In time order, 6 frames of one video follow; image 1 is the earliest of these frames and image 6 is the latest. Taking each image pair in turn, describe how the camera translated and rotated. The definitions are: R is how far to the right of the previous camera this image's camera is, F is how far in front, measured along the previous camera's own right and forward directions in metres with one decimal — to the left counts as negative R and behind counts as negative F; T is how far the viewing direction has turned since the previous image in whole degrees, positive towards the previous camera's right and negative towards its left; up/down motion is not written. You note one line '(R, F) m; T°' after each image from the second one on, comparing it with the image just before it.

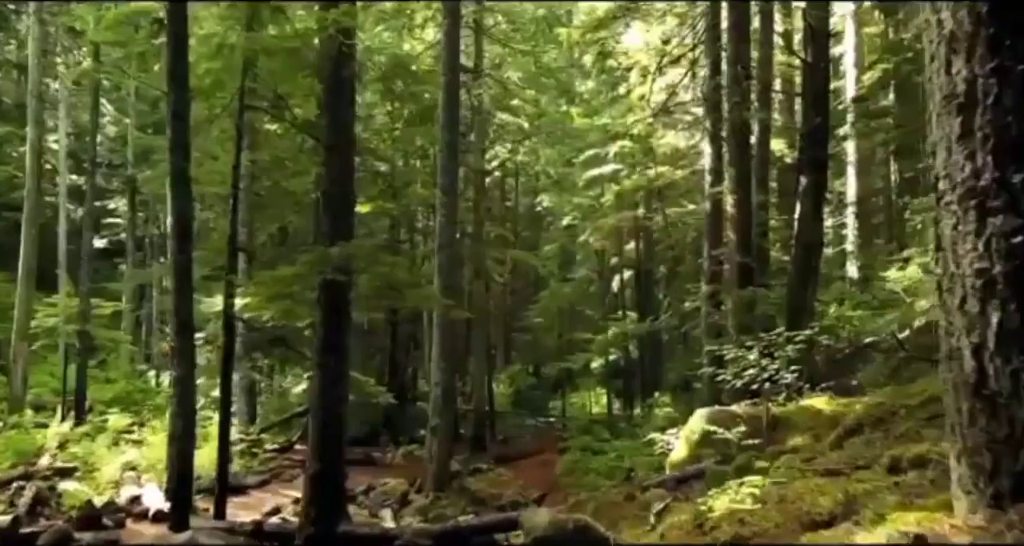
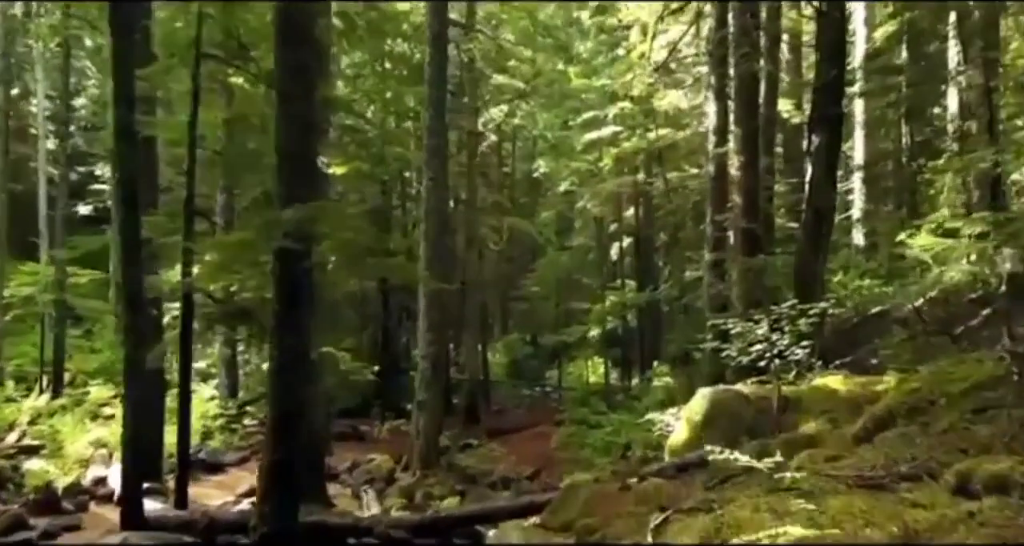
(+0.2, +0.9) m; 0°
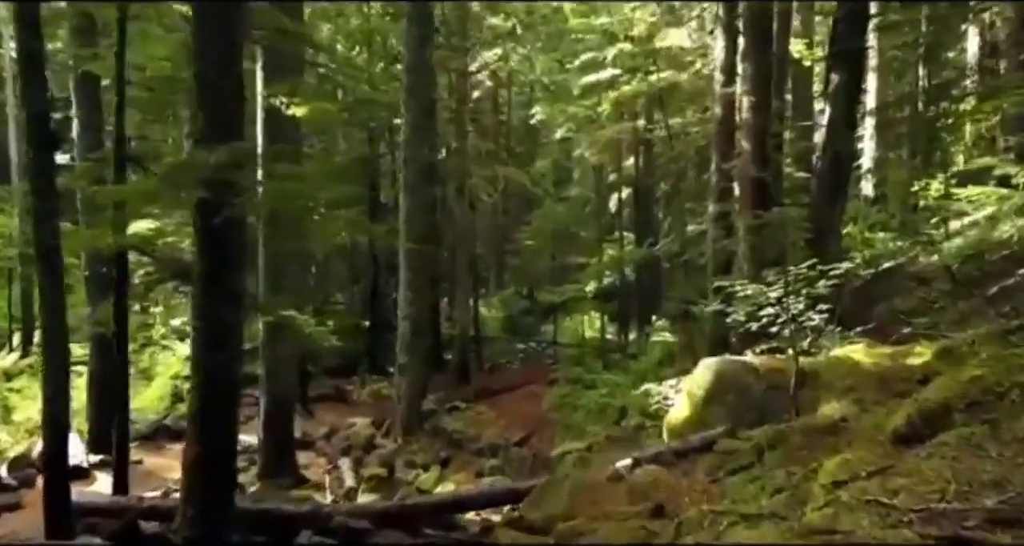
(+0.2, +1.1) m; 0°
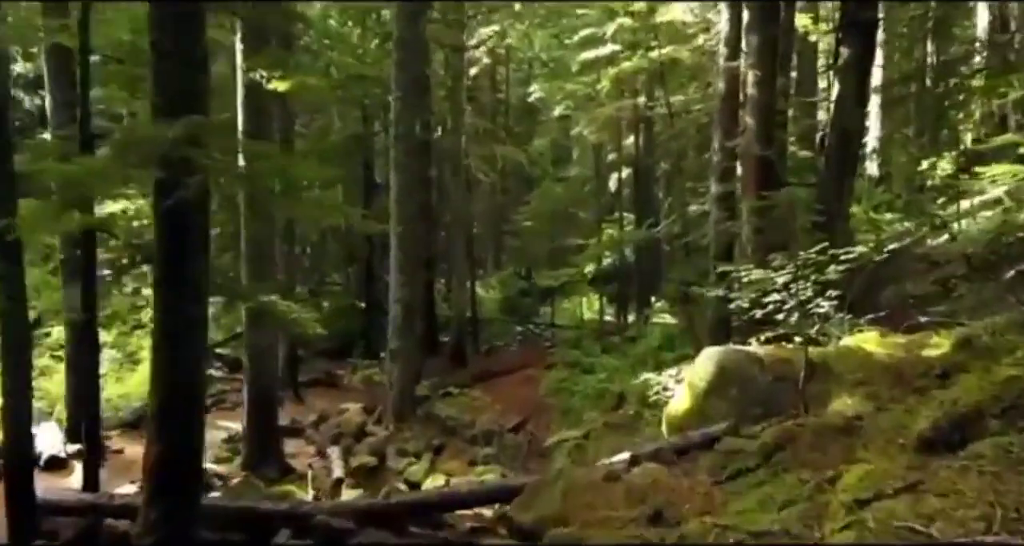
(+0.1, +0.5) m; 0°
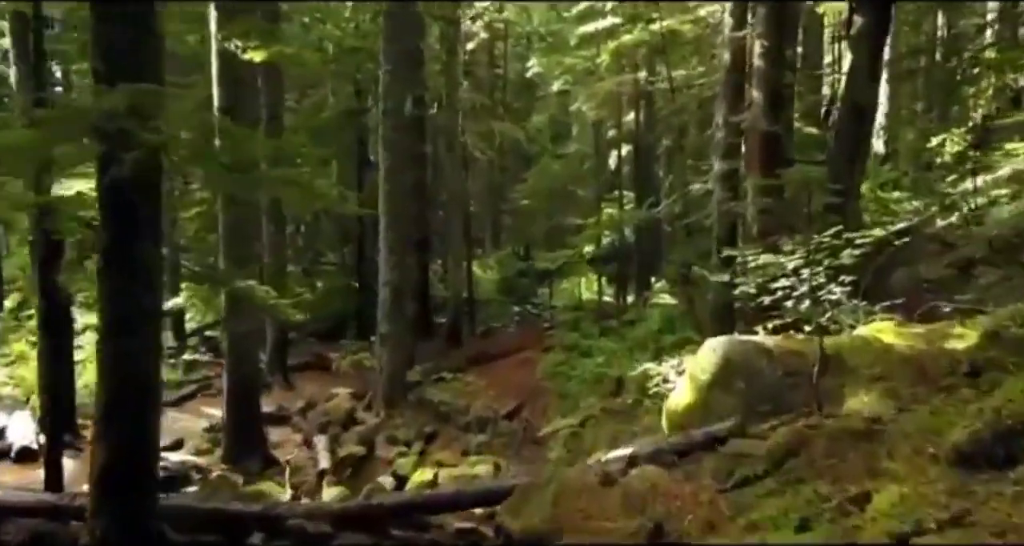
(+0.1, +0.5) m; 0°
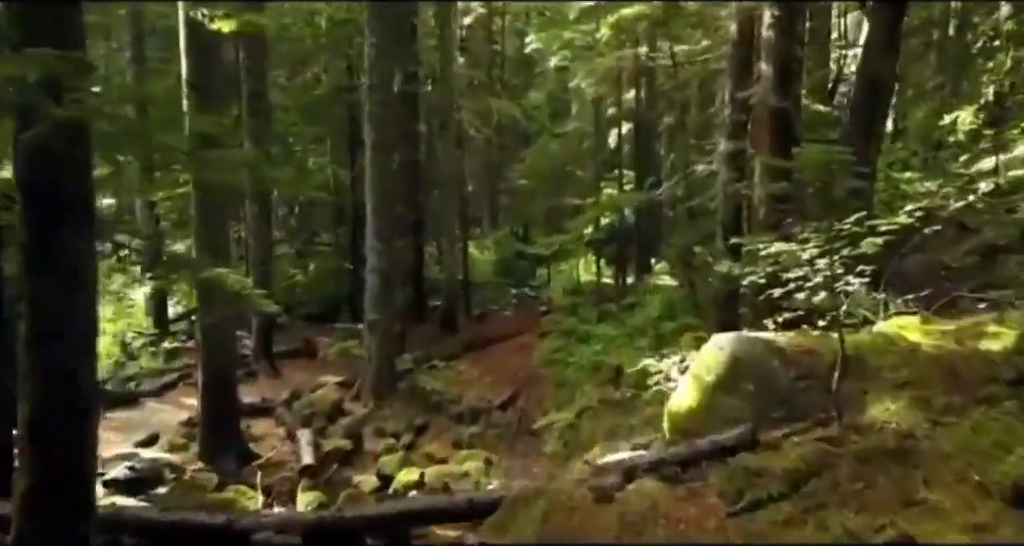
(+0.1, +0.6) m; 0°
